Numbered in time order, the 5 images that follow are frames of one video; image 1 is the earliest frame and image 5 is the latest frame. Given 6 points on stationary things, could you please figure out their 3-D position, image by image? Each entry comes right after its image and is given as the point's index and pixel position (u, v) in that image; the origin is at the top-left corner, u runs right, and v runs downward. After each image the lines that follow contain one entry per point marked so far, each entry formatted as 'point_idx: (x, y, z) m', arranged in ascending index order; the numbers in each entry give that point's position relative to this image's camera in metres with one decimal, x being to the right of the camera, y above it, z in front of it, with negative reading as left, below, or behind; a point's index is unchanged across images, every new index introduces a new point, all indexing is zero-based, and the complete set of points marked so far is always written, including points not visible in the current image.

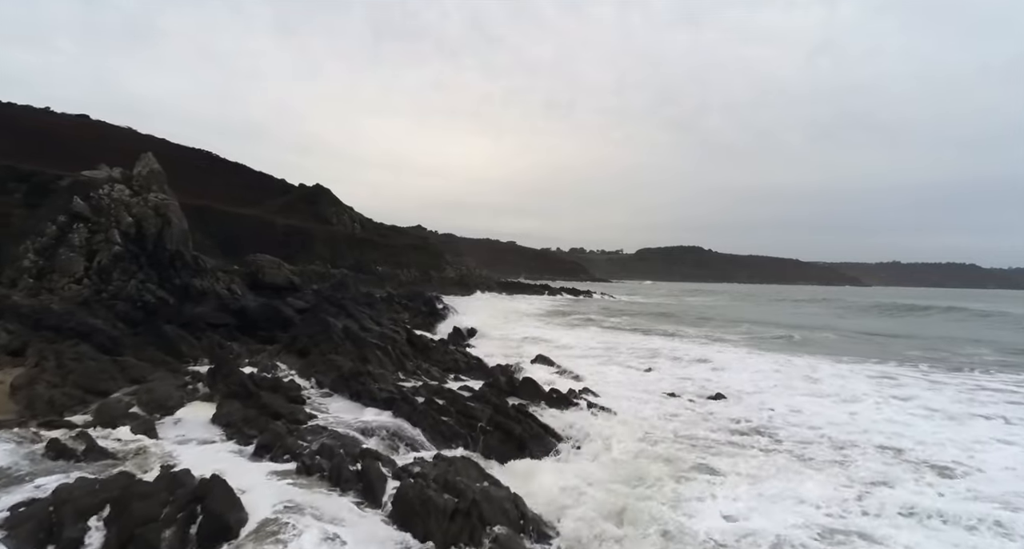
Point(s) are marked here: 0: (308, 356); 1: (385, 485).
0: (-4.0, -1.6, +10.9) m
1: (-1.2, -2.0, +5.3) m
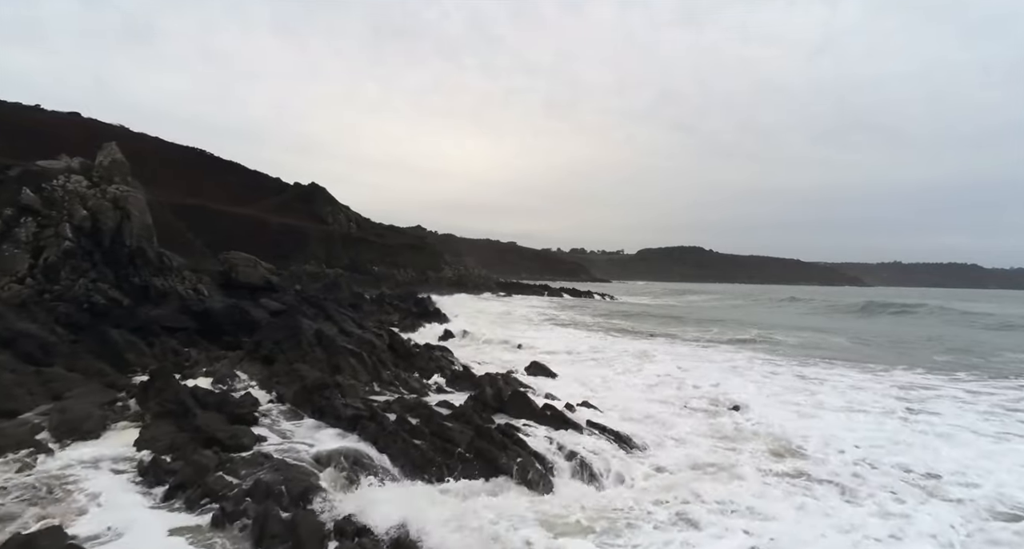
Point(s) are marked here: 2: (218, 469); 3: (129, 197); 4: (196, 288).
0: (-4.1, -1.5, +9.7) m
1: (-1.4, -1.9, +4.1) m
2: (-2.7, -1.8, +5.2) m
3: (-9.1, +1.8, +13.3) m
4: (-7.4, -0.3, +13.2) m
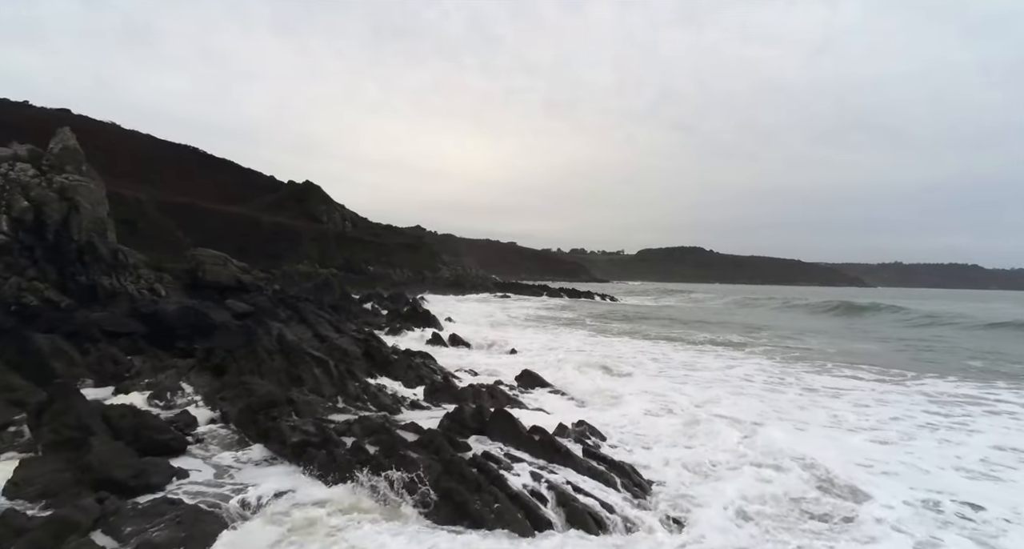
0: (-4.3, -1.5, +8.4) m
1: (-1.6, -1.9, +2.8) m
2: (-2.9, -1.8, +4.0) m
3: (-9.3, +1.9, +12.0) m
4: (-7.6, -0.3, +11.9) m
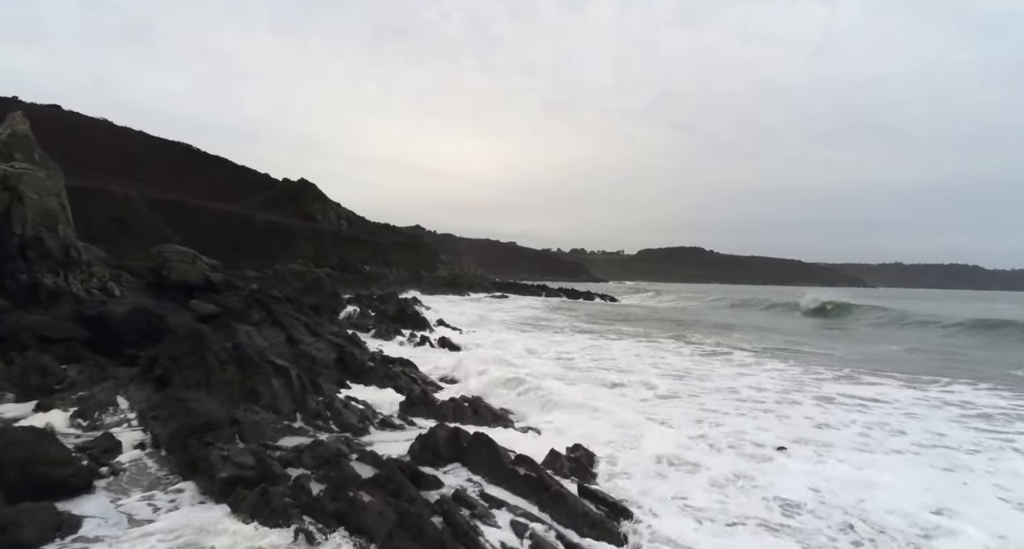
0: (-4.5, -1.5, +7.3) m
1: (-1.7, -1.8, +1.7) m
2: (-3.1, -1.7, +2.9) m
3: (-9.5, +1.9, +10.9) m
4: (-7.8, -0.2, +10.8) m
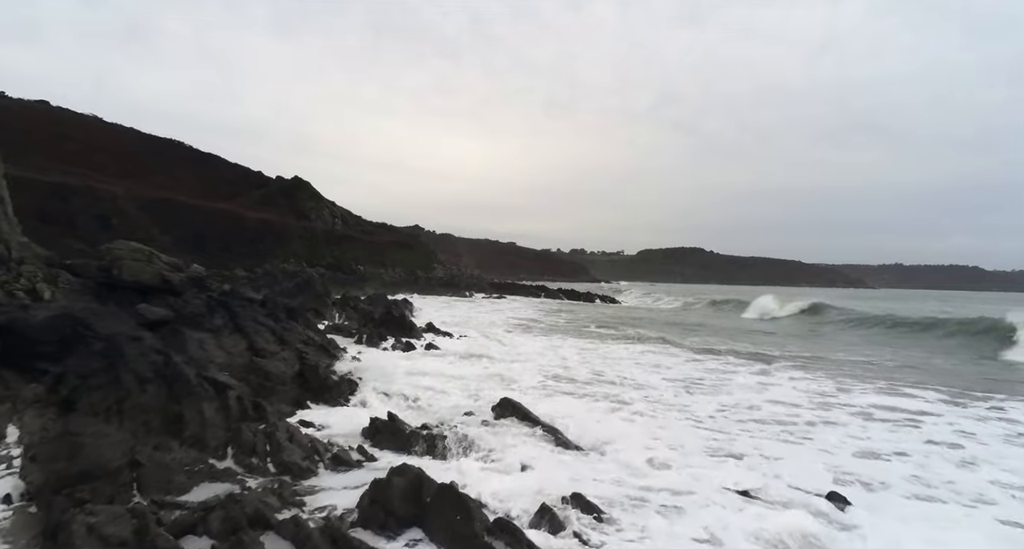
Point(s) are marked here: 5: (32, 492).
0: (-4.7, -1.5, +5.9) m
1: (-1.9, -1.8, +0.3) m
2: (-3.3, -1.7, +1.5) m
3: (-9.6, +1.9, +9.5) m
4: (-8.0, -0.2, +9.4) m
5: (-3.8, -1.7, +4.5) m
